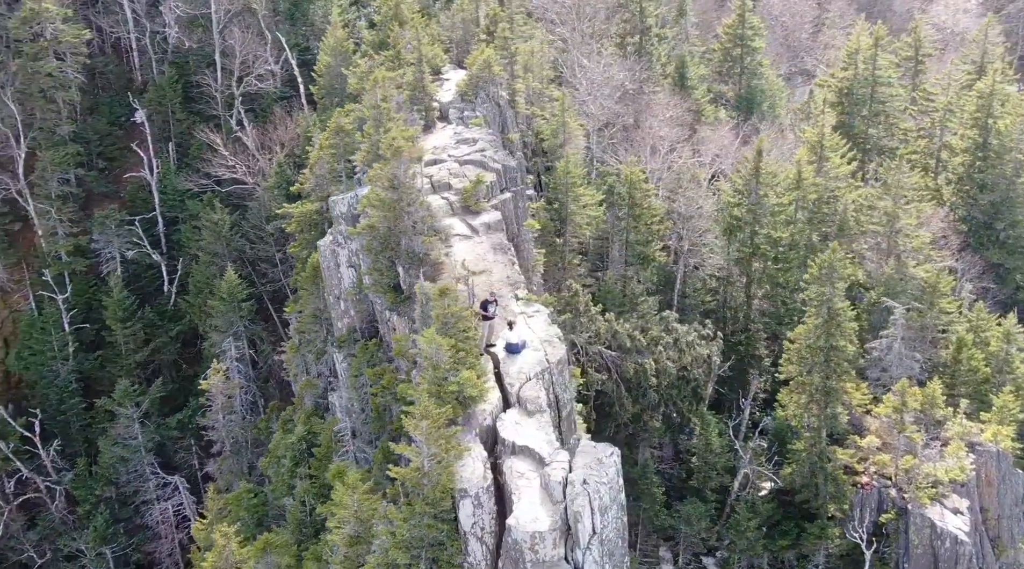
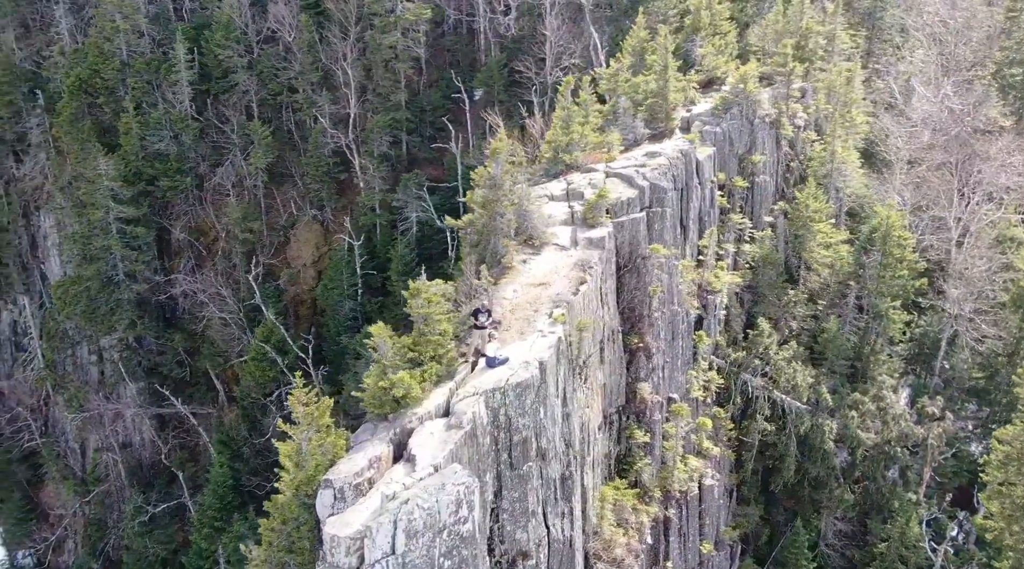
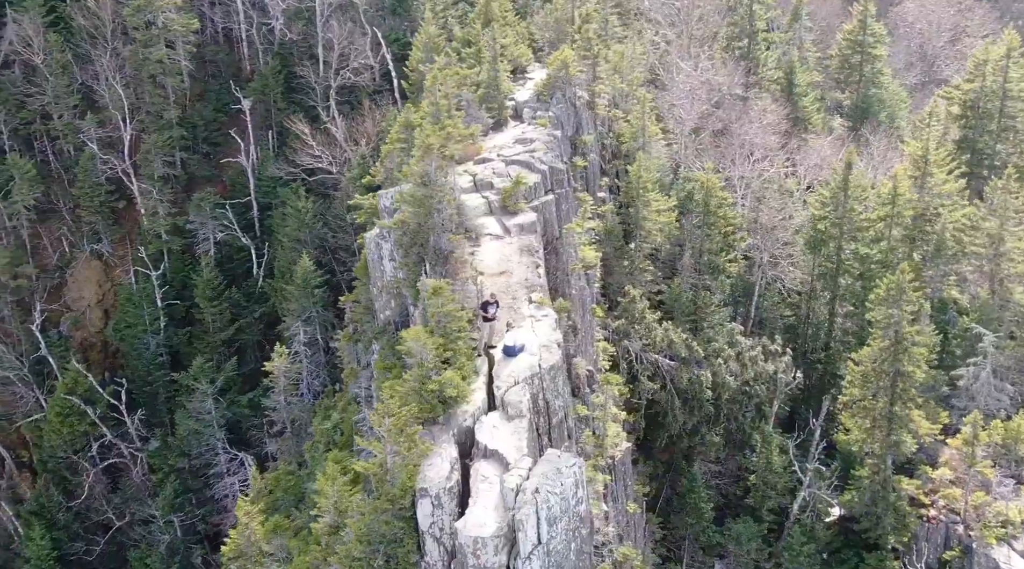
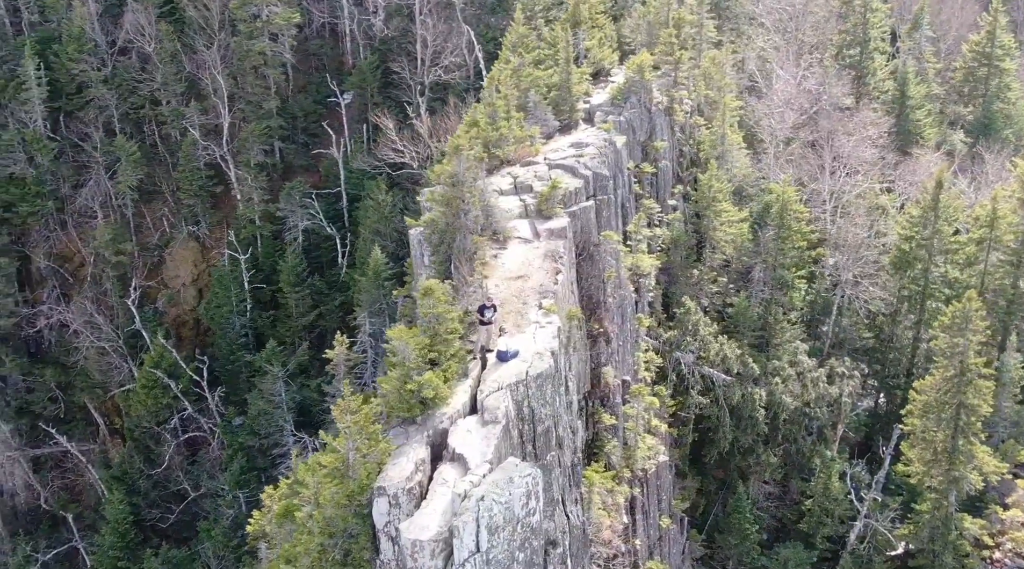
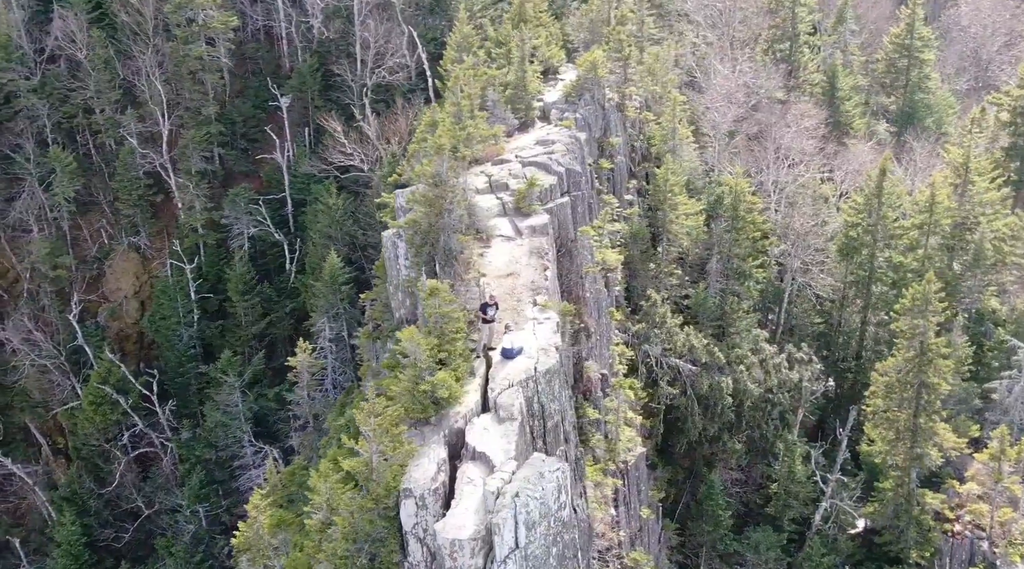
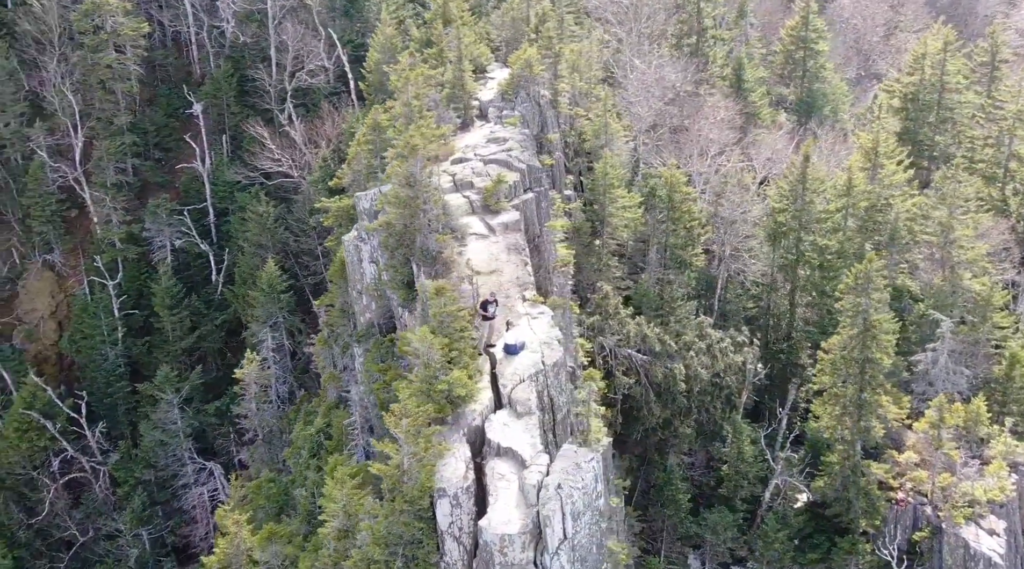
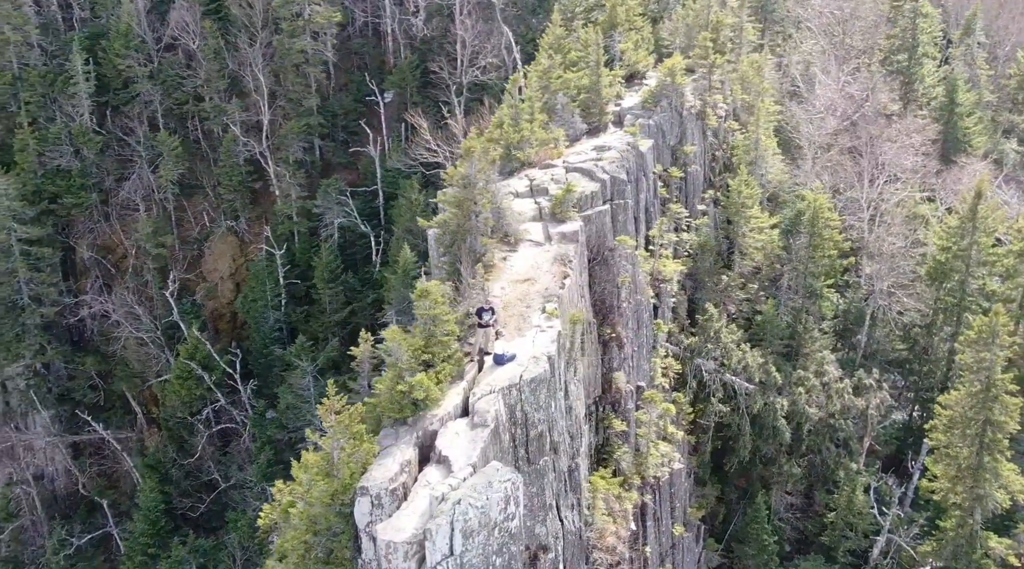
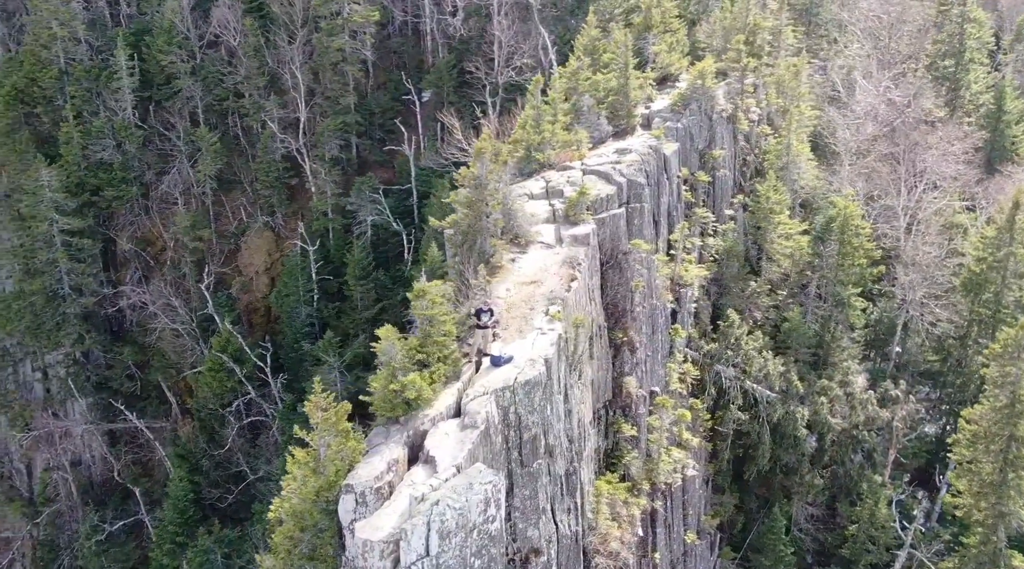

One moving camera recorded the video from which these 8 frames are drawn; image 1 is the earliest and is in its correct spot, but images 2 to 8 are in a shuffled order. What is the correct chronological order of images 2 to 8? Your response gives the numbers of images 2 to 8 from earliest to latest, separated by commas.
6, 3, 5, 4, 7, 8, 2
